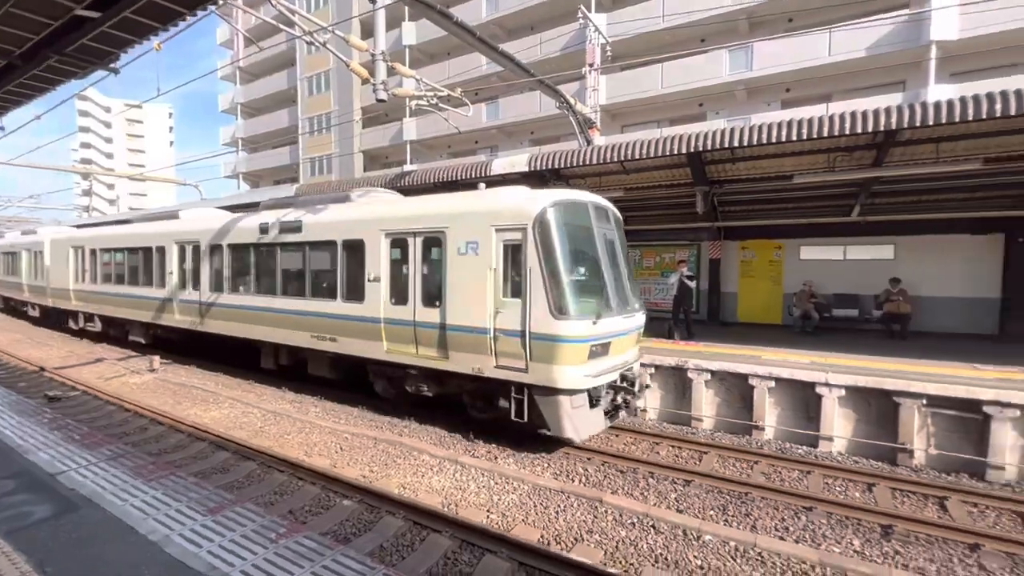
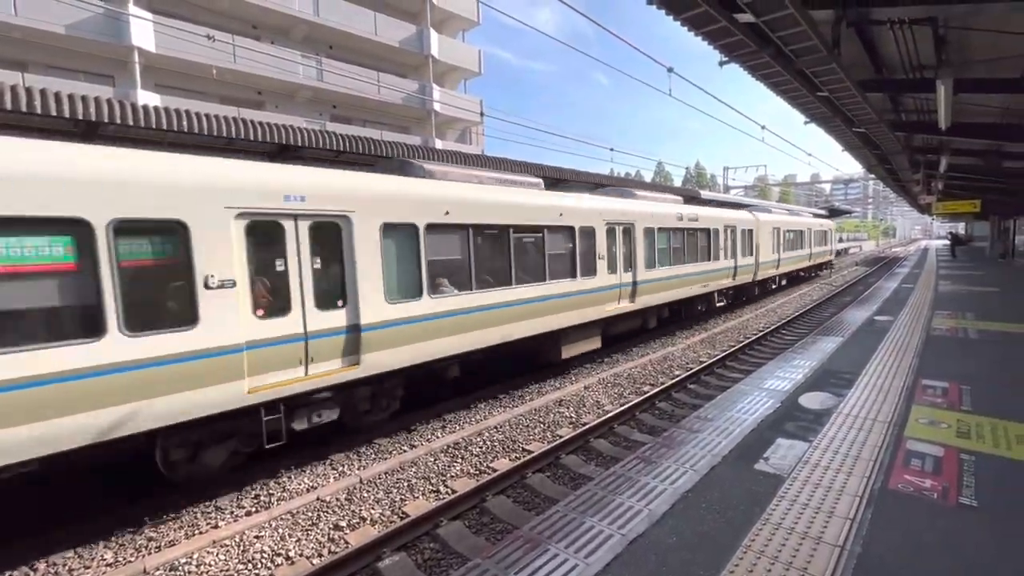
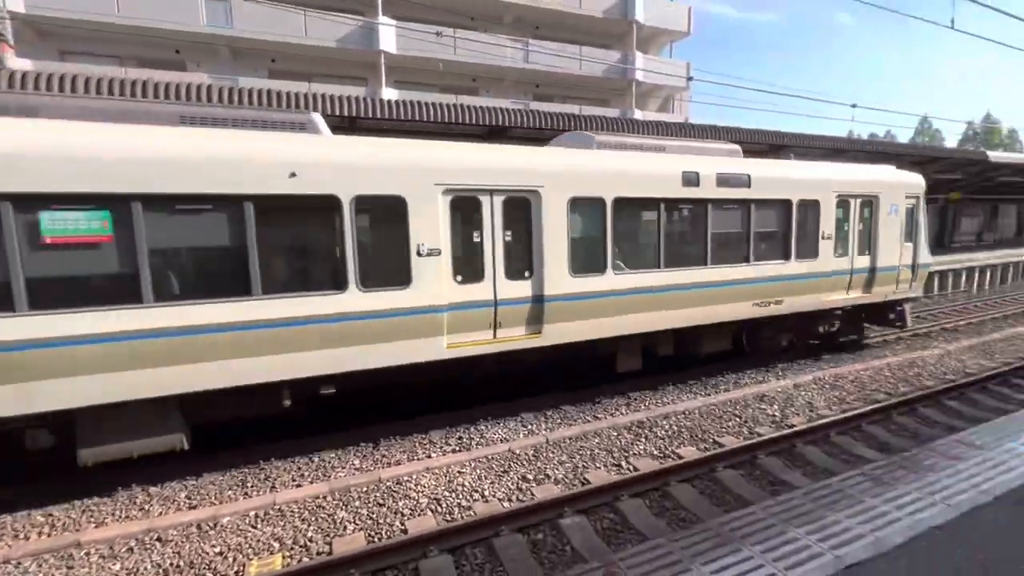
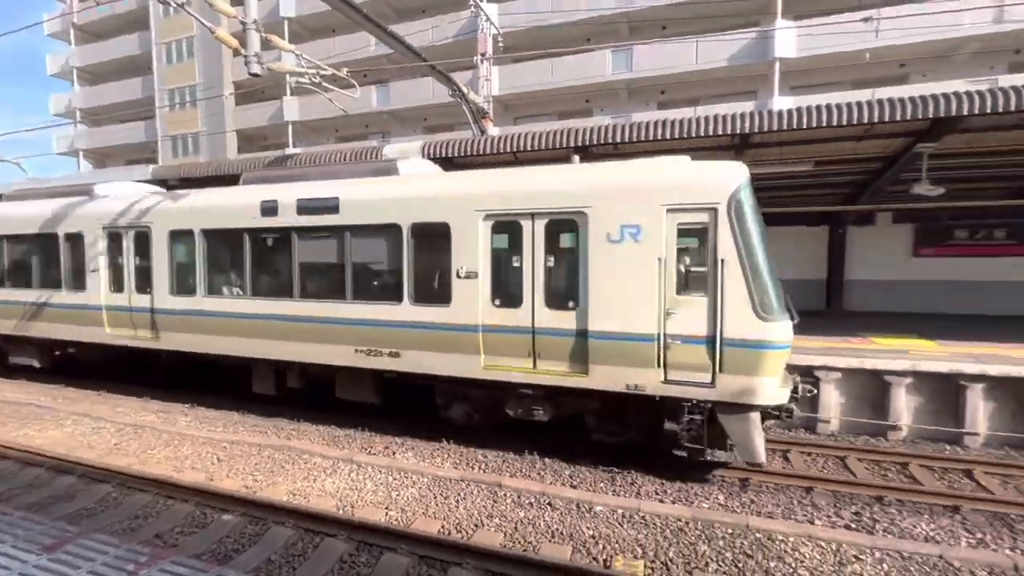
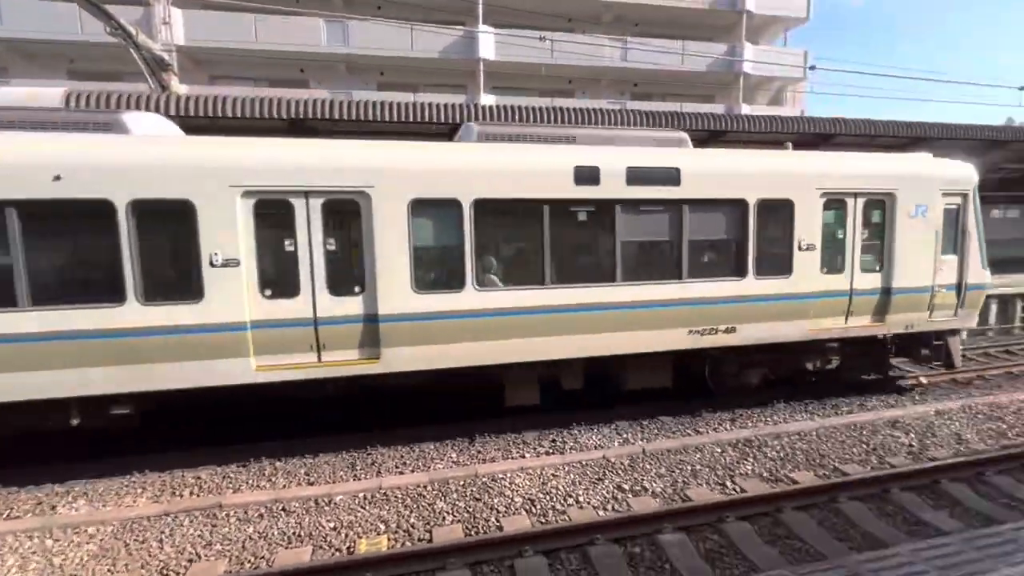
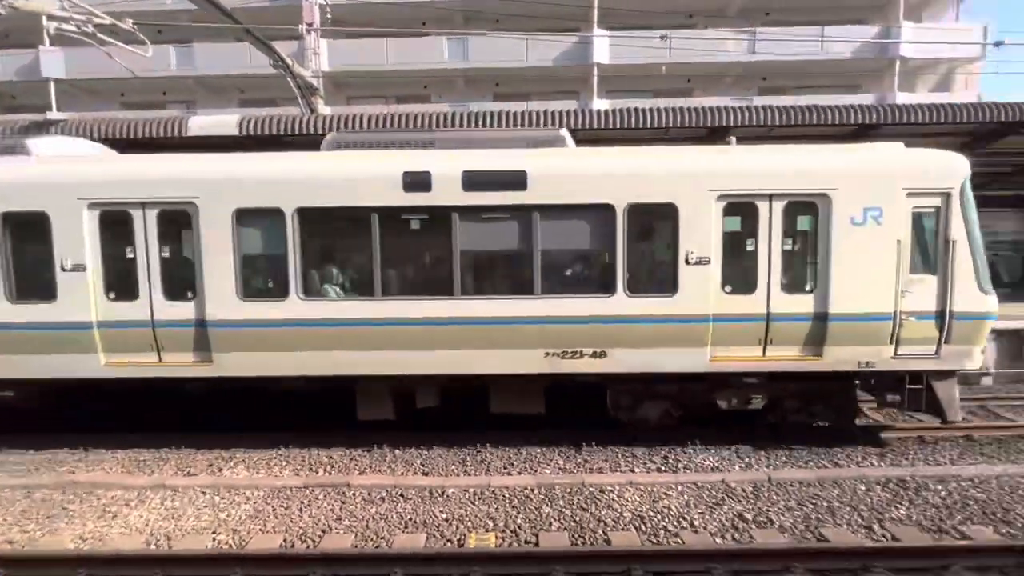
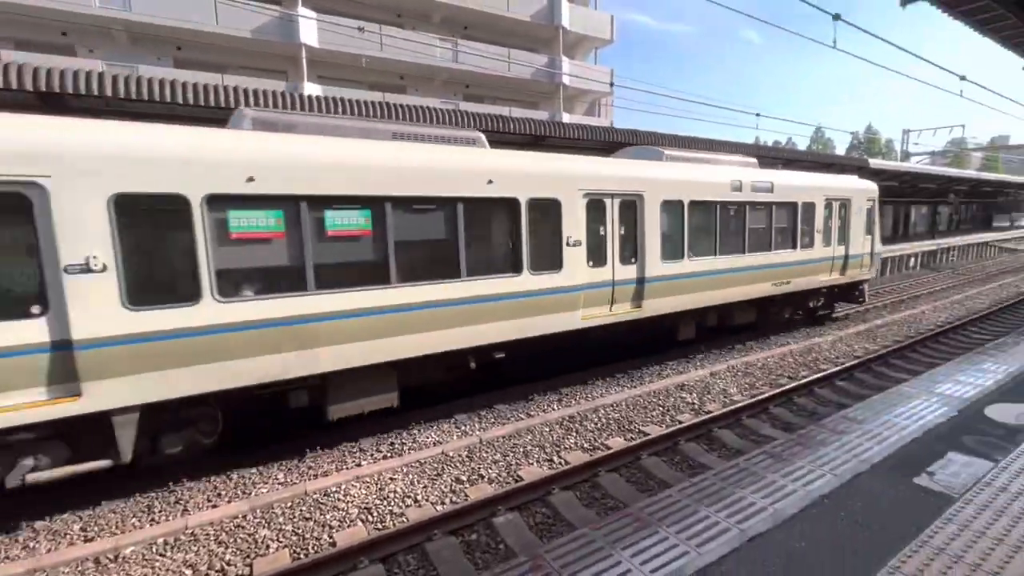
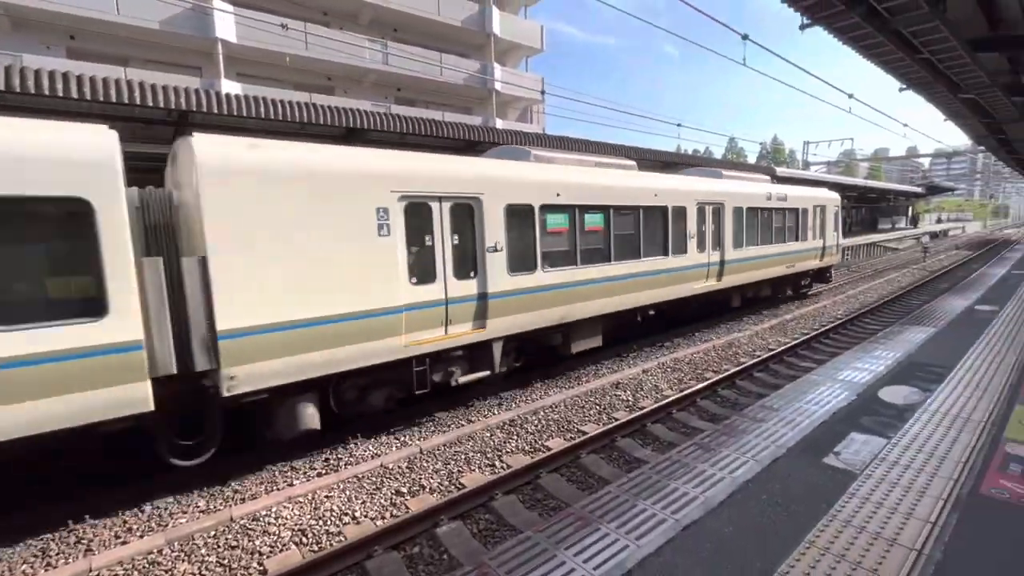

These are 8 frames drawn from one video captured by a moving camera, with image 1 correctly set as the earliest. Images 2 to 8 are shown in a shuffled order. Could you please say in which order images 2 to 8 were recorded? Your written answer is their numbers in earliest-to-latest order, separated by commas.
4, 6, 5, 3, 7, 8, 2
